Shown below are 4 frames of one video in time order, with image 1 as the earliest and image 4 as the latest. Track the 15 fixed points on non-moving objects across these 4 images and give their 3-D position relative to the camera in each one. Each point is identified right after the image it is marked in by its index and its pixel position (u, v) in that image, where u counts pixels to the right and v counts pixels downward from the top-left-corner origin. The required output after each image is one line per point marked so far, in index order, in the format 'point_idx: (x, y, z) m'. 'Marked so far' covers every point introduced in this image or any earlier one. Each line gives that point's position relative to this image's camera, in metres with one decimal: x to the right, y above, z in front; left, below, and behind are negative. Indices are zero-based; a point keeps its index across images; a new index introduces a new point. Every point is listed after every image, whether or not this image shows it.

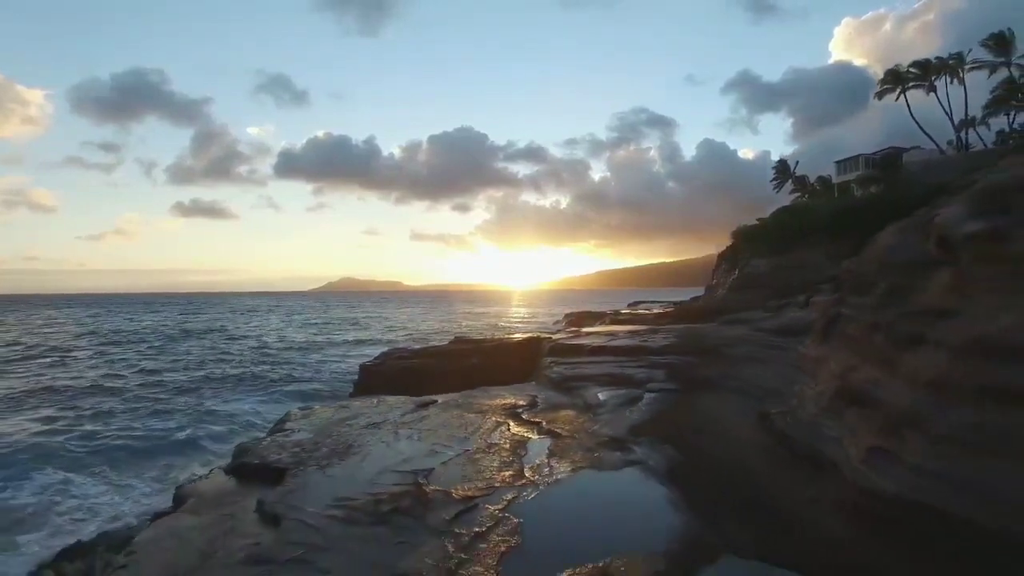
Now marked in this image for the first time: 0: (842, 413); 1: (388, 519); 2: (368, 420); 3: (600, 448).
0: (+5.7, -2.0, +9.3) m
1: (-1.8, -3.4, +8.3) m
2: (-3.9, -3.6, +15.4) m
3: (+1.9, -3.4, +11.9) m
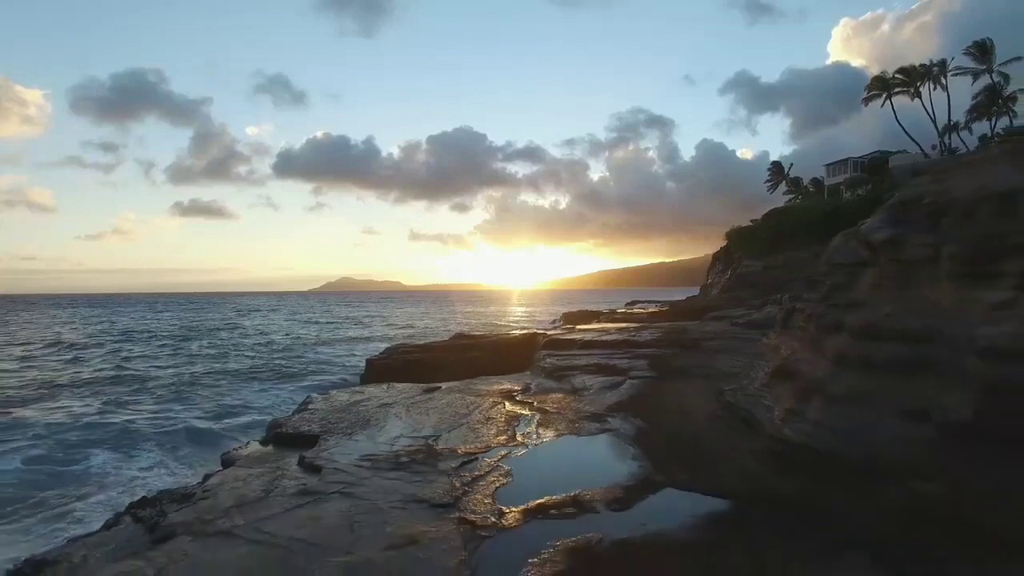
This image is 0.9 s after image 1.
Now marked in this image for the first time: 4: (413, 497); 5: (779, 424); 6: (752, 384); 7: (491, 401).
0: (+5.5, -2.0, +11.5) m
1: (-2.0, -3.3, +10.5) m
2: (-4.1, -3.5, +17.6) m
3: (+1.8, -3.3, +14.1) m
4: (-1.5, -3.3, +9.0) m
5: (+4.9, -2.4, +10.0) m
6: (+5.5, -2.1, +12.5) m
7: (-0.6, -3.3, +16.7) m
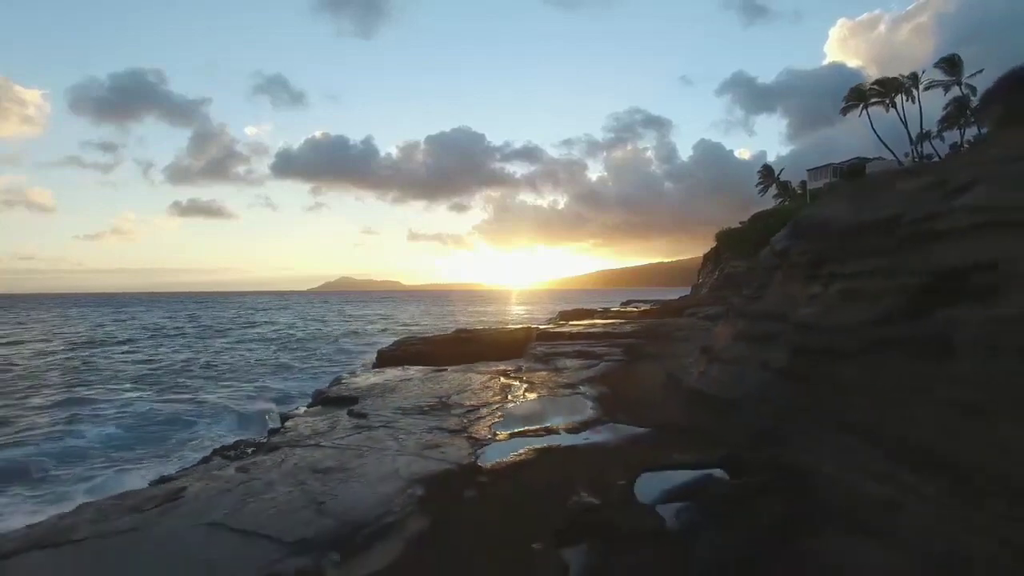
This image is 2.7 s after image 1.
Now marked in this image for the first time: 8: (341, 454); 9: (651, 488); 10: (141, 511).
0: (+5.3, -1.9, +15.5) m
1: (-2.2, -3.2, +14.5) m
2: (-4.3, -3.4, +21.6) m
3: (+1.5, -3.3, +18.1) m
4: (-1.8, -3.2, +13.0) m
5: (+4.7, -2.3, +14.1) m
6: (+5.2, -2.1, +16.6) m
7: (-0.9, -3.3, +20.7) m
8: (-3.4, -3.3, +11.0) m
9: (+2.1, -3.1, +8.7) m
10: (-5.5, -3.3, +8.3) m
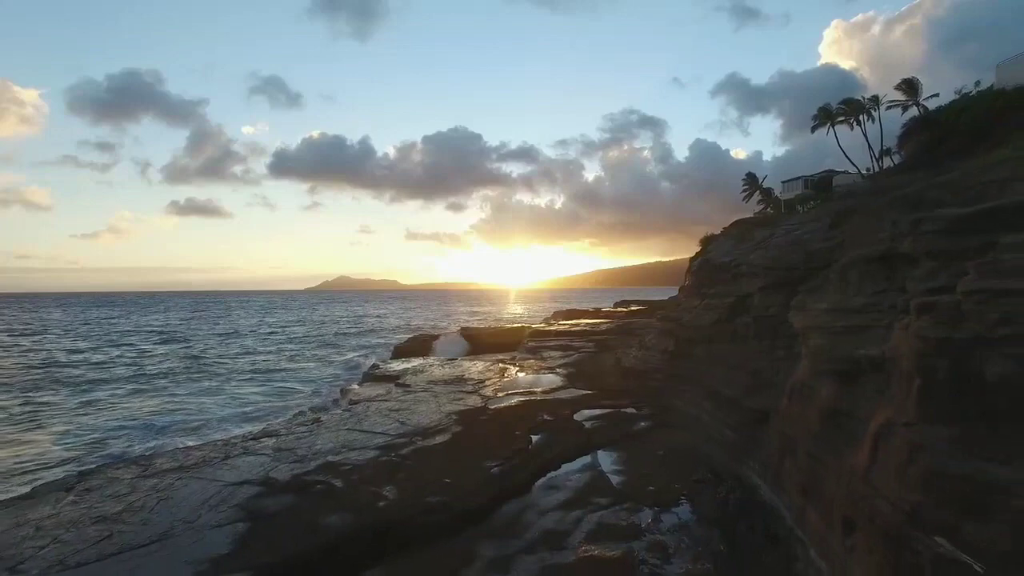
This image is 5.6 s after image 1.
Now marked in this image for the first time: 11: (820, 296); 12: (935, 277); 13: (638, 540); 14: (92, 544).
0: (+5.1, -2.3, +22.4) m
1: (-2.4, -3.7, +21.3) m
2: (-4.5, -3.9, +28.4) m
3: (+1.3, -3.7, +25.0) m
4: (-2.0, -3.6, +19.9) m
5: (+4.5, -2.8, +20.9) m
6: (+5.0, -2.5, +23.5) m
7: (-1.1, -3.7, +27.6) m
8: (-3.5, -3.7, +17.8) m
9: (+2.0, -3.6, +15.6) m
10: (-5.7, -3.7, +15.1) m
11: (+4.9, -0.1, +8.9) m
12: (+4.8, +0.1, +6.3) m
13: (+1.8, -3.6, +8.1) m
14: (-6.0, -3.7, +8.1) m
